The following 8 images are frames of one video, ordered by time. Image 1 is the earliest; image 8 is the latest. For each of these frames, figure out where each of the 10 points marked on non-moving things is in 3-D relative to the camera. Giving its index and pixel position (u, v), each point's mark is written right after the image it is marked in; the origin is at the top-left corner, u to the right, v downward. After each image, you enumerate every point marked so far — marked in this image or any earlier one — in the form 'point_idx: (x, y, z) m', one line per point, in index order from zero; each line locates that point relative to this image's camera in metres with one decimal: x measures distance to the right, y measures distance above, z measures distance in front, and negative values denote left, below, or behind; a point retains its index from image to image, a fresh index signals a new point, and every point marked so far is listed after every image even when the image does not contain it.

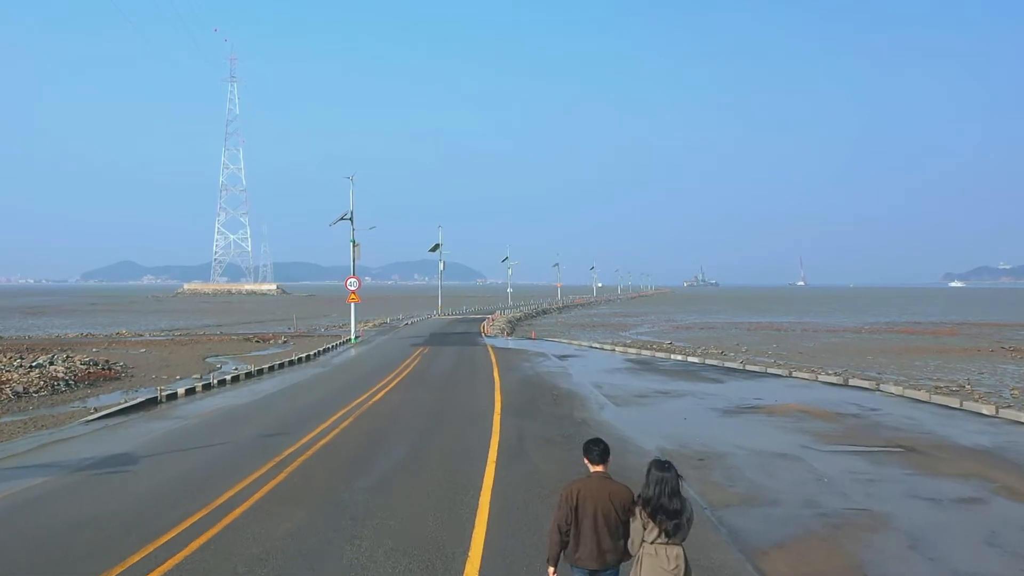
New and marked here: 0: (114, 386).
0: (-7.4, -1.8, +14.6) m
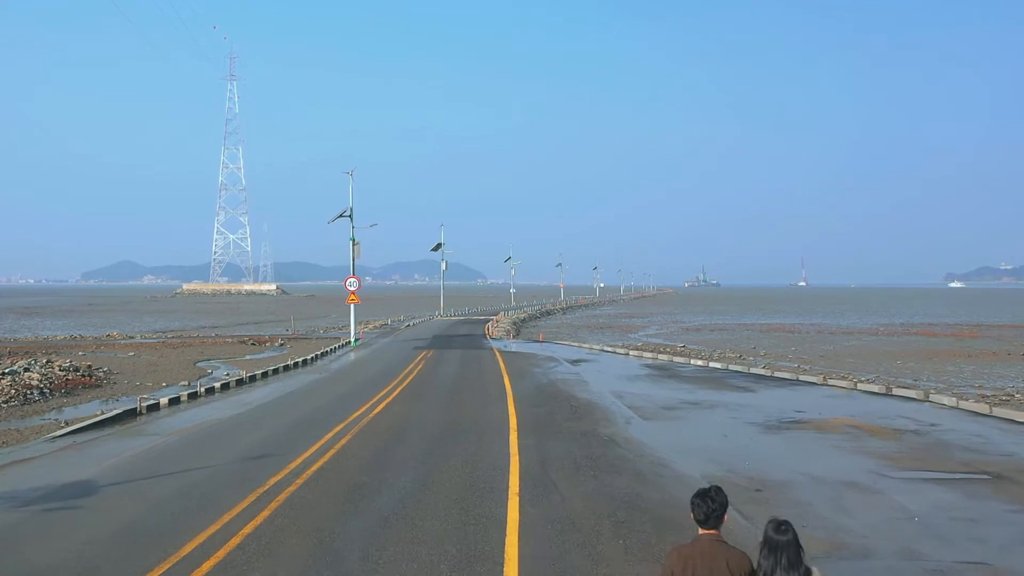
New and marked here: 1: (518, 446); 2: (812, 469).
0: (-7.2, -1.9, +13.5) m
1: (+0.1, -1.7, +8.1) m
2: (+2.7, -1.6, +7.1) m
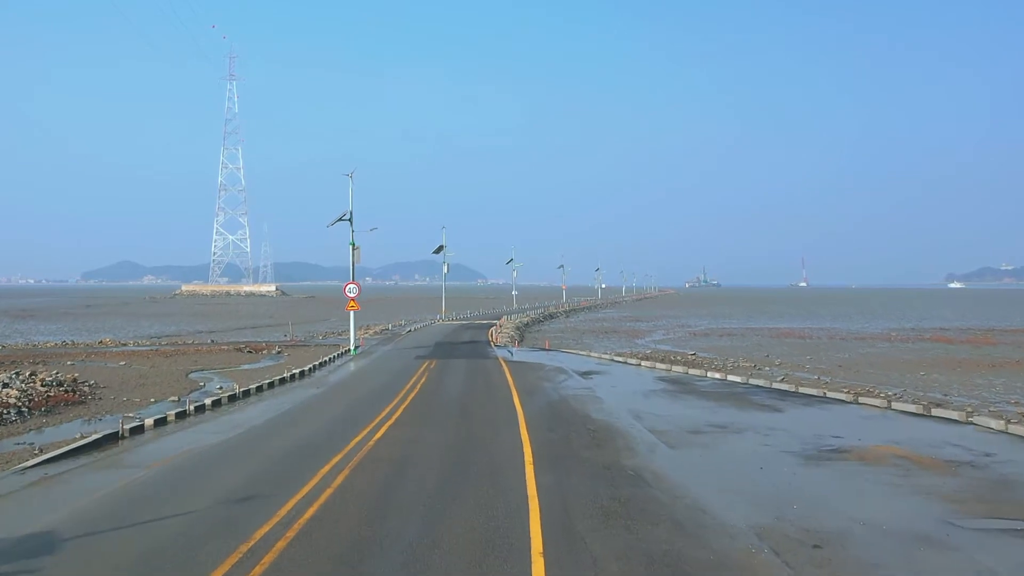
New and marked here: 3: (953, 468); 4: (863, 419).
0: (-7.1, -2.0, +12.7) m
1: (+0.2, -1.8, +7.3) m
2: (+2.9, -1.8, +6.3) m
3: (+4.5, -1.8, +8.1) m
4: (+5.0, -1.9, +11.2) m
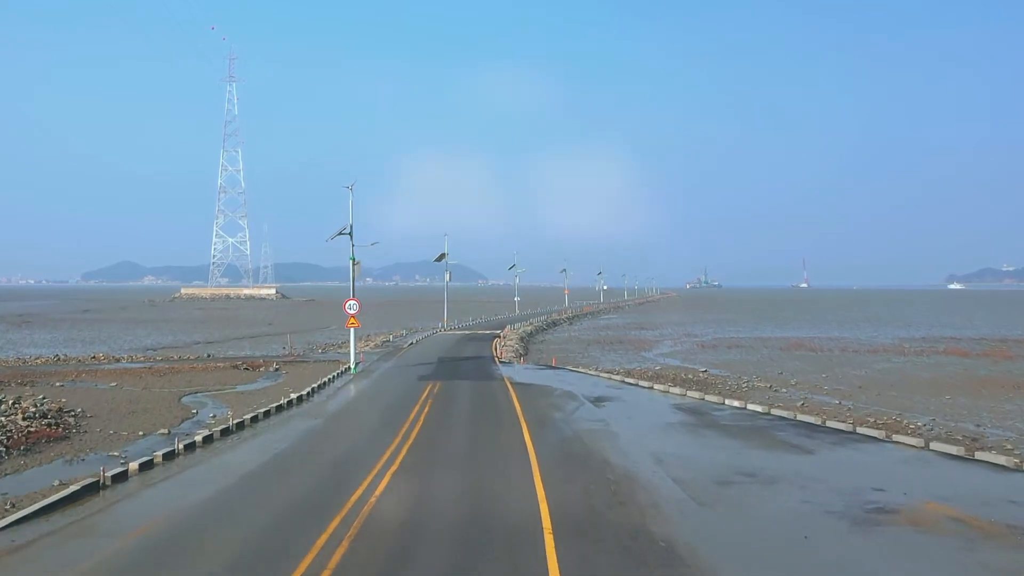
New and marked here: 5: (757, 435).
0: (-6.9, -2.5, +11.9) m
1: (+0.4, -2.3, +6.5) m
2: (+3.0, -2.3, +5.5) m
3: (+4.7, -2.3, +7.3) m
4: (+5.1, -2.3, +10.4) m
5: (+3.9, -2.3, +12.5) m
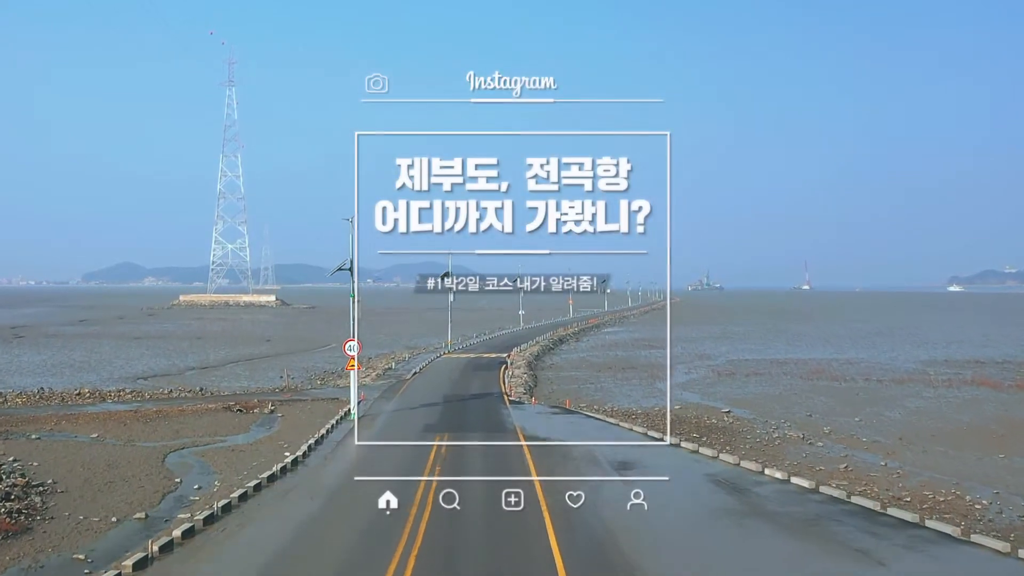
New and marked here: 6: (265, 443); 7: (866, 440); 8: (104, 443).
0: (-6.6, -3.5, +10.4) m
1: (+0.7, -3.3, +5.0) m
2: (+3.3, -3.3, +4.0) m
3: (+5.0, -3.3, +5.8) m
4: (+5.5, -3.3, +8.8) m
5: (+4.2, -3.4, +11.0) m
6: (-5.7, -3.6, +18.2) m
7: (+8.4, -3.6, +18.8) m
8: (-9.3, -3.5, +18.0) m
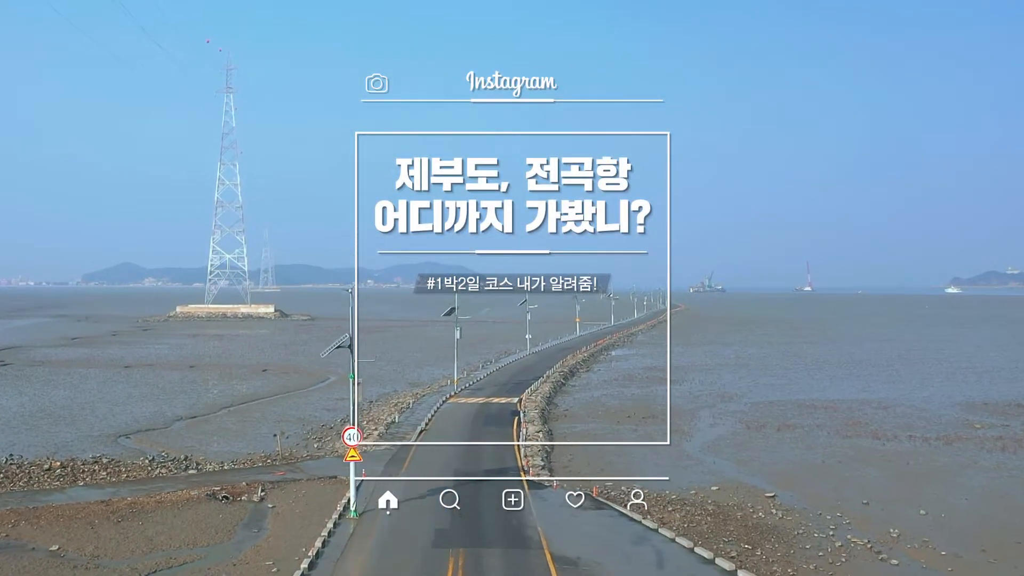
0: (-6.1, -5.4, +7.8) m
1: (+1.2, -5.2, +2.5) m
2: (+3.9, -5.2, +1.5) m
3: (+5.5, -5.2, +3.3) m
4: (+6.0, -5.2, +6.3) m
5: (+4.7, -5.2, +8.5) m
6: (-5.2, -5.5, +15.7) m
7: (+9.0, -5.5, +16.3) m
8: (-8.8, -5.4, +15.4) m
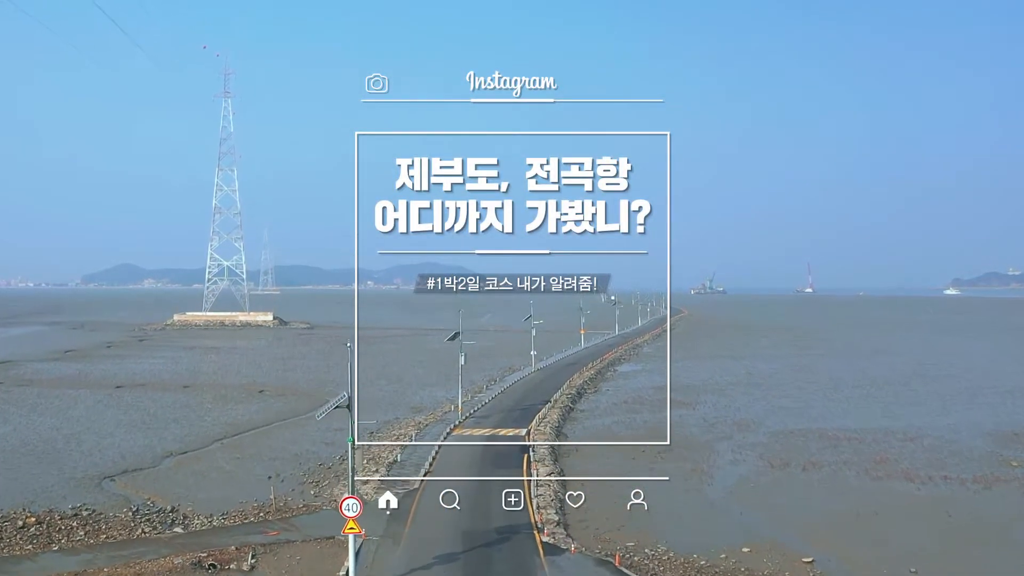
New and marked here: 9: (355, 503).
0: (-5.7, -6.5, +6.1) m
1: (+1.5, -6.3, +0.7) m
2: (+4.2, -6.3, -0.3) m
3: (+5.8, -6.3, +1.5) m
4: (+6.3, -6.3, +4.6) m
5: (+5.0, -6.4, +6.7) m
6: (-4.9, -6.6, +14.0) m
7: (+9.3, -6.6, +14.5) m
8: (-8.4, -6.5, +13.7) m
9: (-3.3, -4.4, +16.3) m
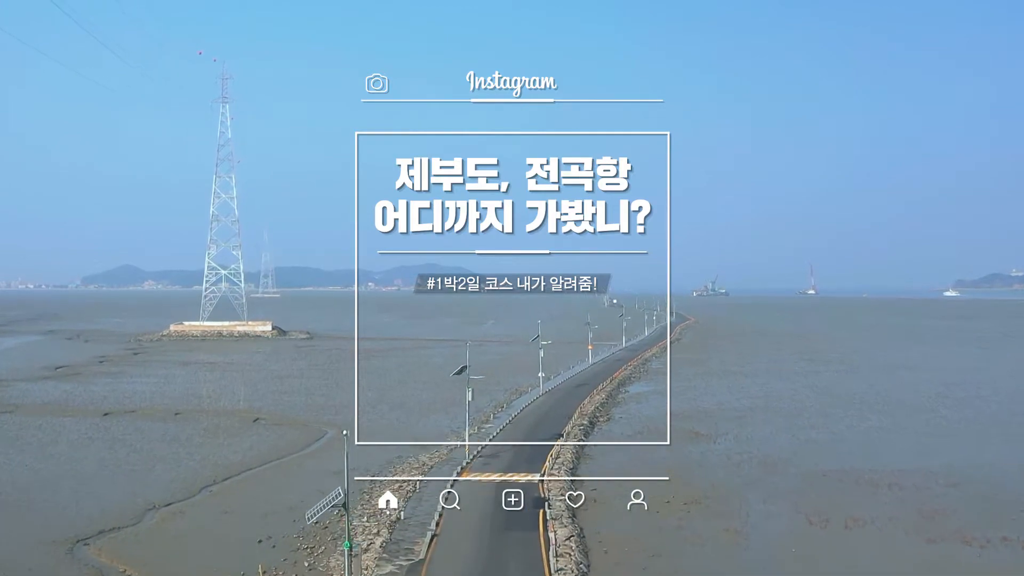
0: (-5.2, -7.9, +3.5) m
1: (+2.0, -7.7, -1.8) m
2: (+4.7, -7.7, -2.9) m
3: (+6.4, -7.7, -1.1) m
4: (+6.8, -7.7, +2.0) m
5: (+5.5, -7.8, +4.1) m
6: (-4.4, -8.0, +11.4) m
7: (+9.8, -8.0, +12.0) m
8: (-7.9, -7.9, +11.1) m
9: (-2.8, -5.8, +13.8) m
